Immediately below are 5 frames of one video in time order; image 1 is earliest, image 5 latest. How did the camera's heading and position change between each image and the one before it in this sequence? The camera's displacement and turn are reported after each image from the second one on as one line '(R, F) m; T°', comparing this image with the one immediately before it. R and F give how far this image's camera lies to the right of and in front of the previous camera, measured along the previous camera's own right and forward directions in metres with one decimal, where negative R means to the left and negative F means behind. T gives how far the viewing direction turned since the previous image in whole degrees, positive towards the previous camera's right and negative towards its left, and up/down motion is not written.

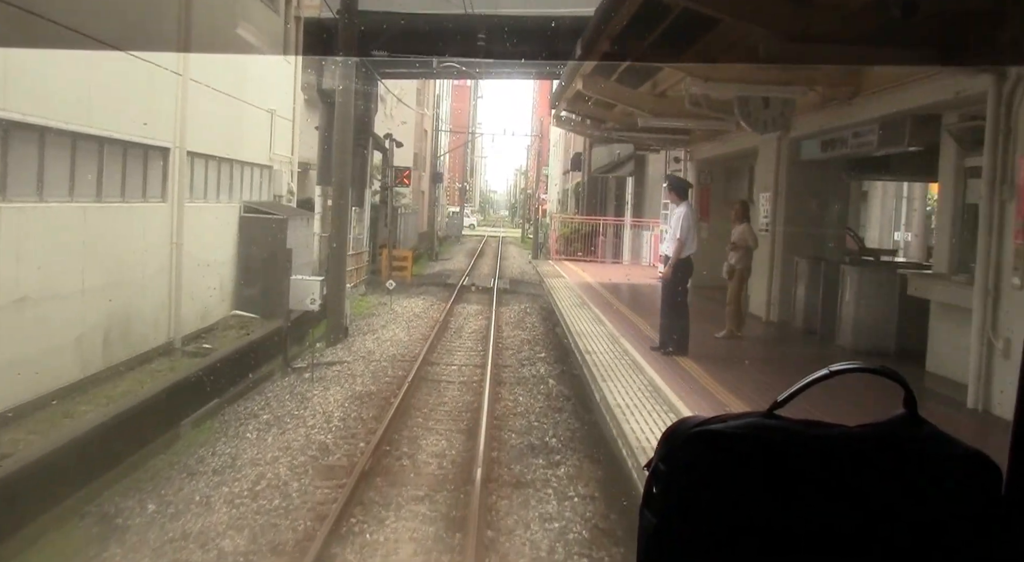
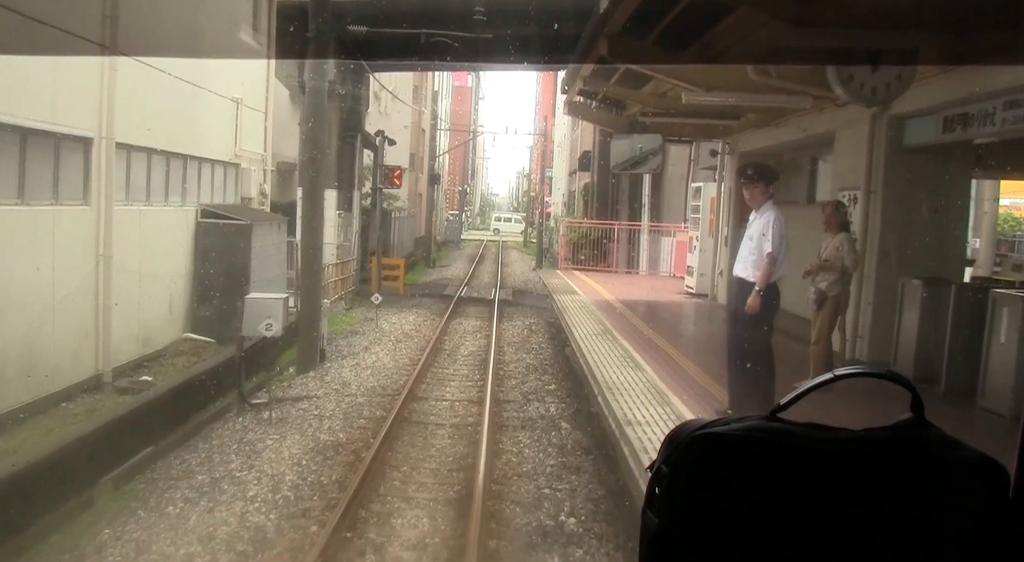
(0.0, +1.6) m; 0°
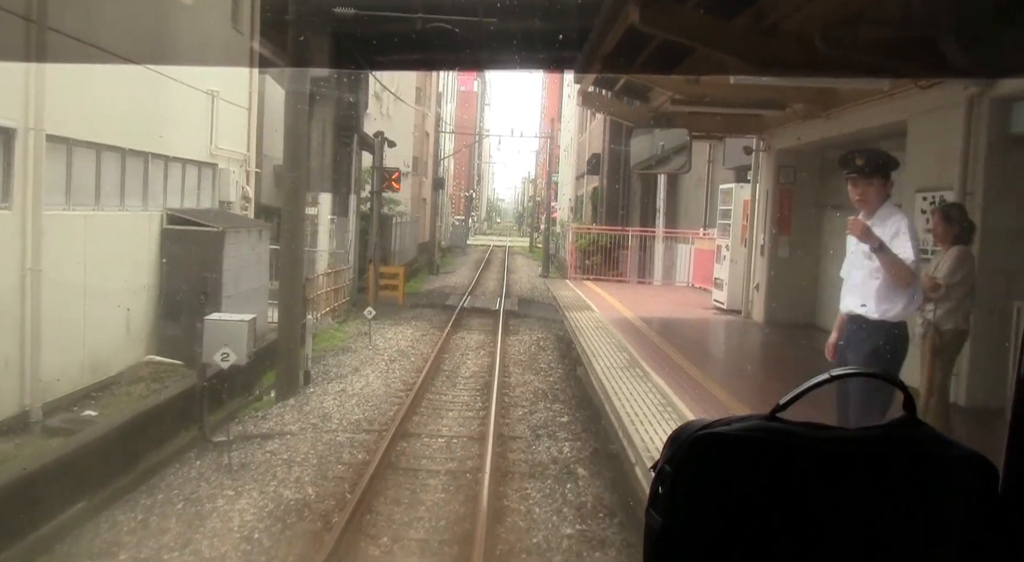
(0.0, +1.1) m; 0°
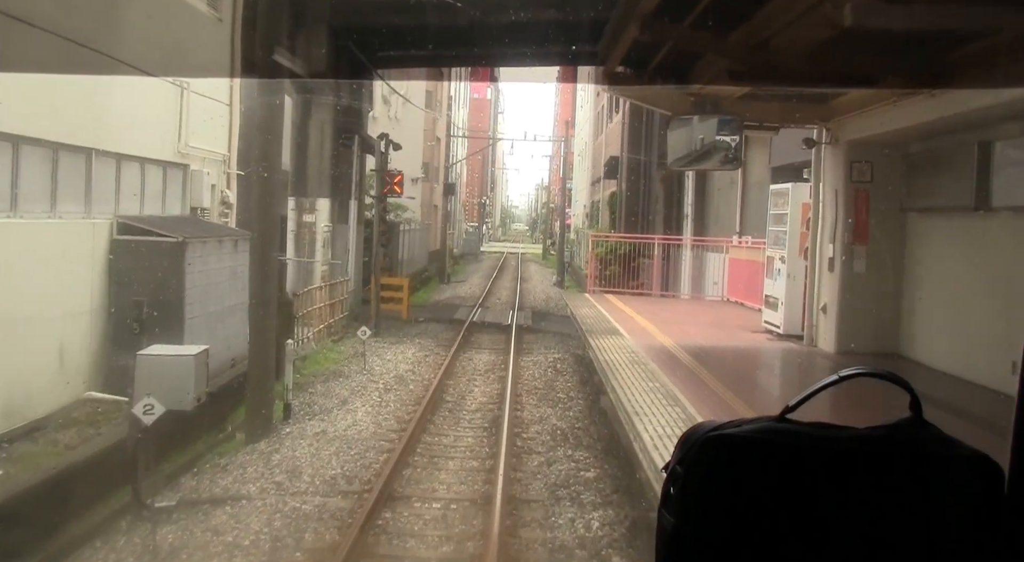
(0.0, +1.4) m; -1°
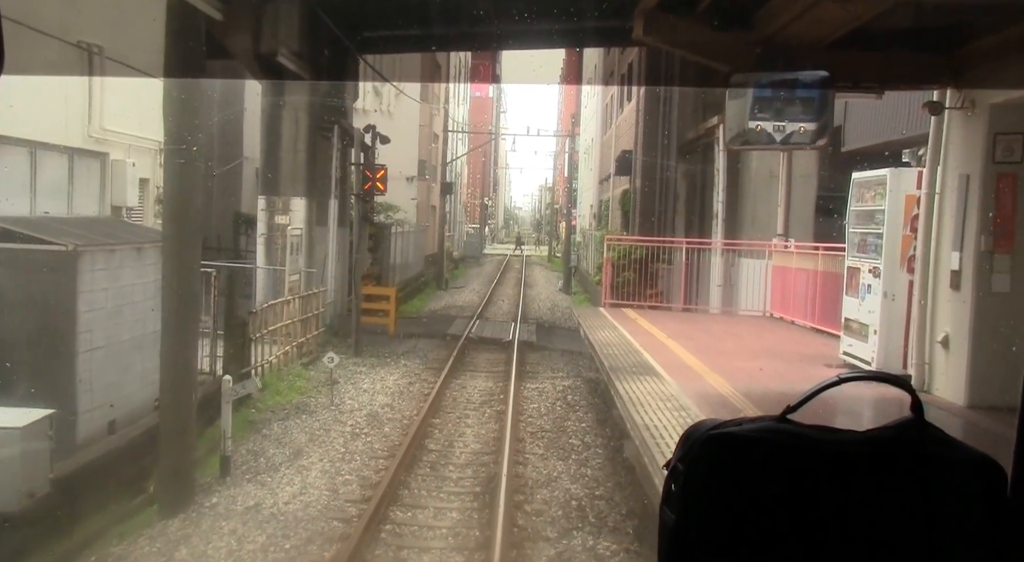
(0.0, +1.9) m; 0°
